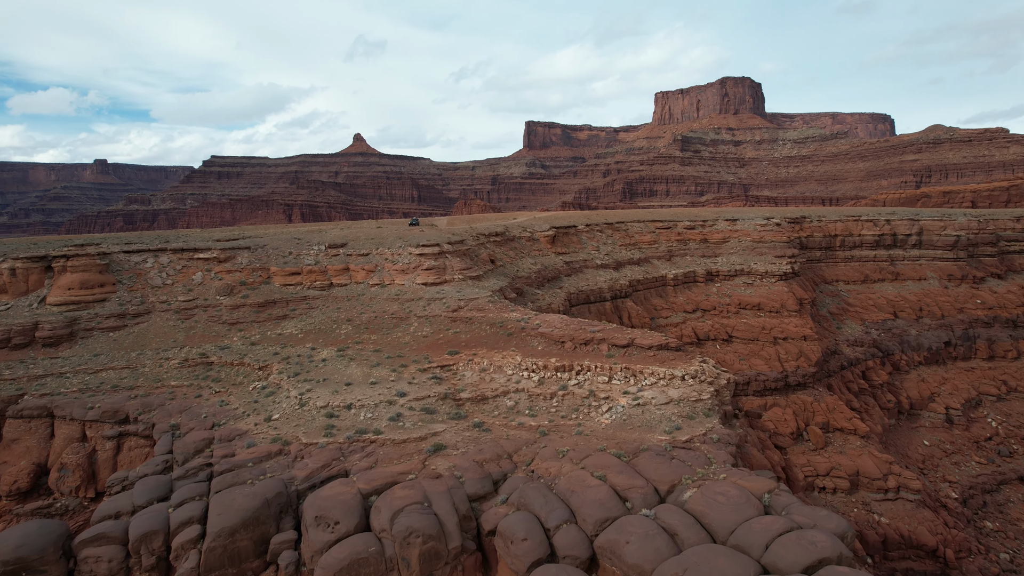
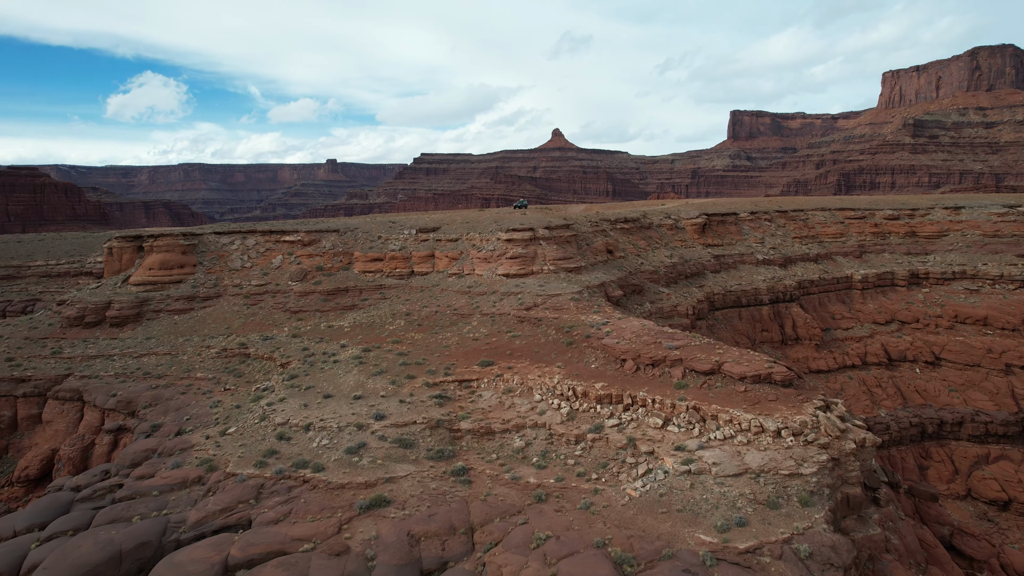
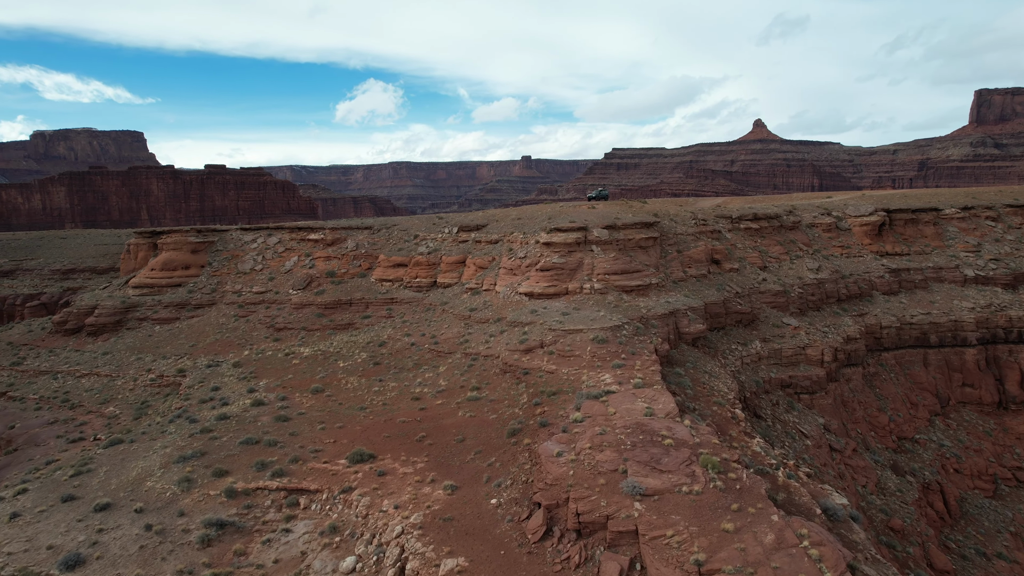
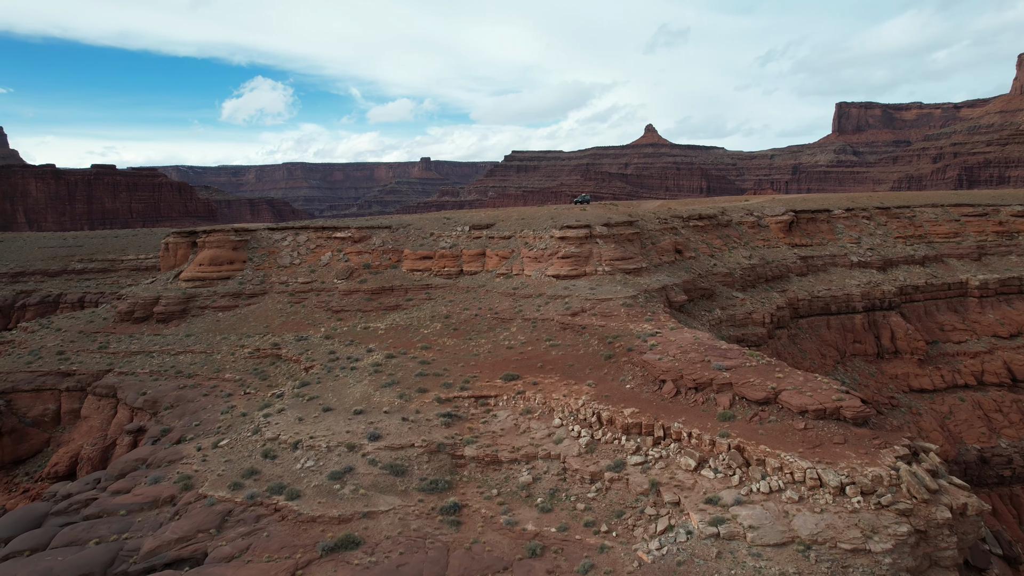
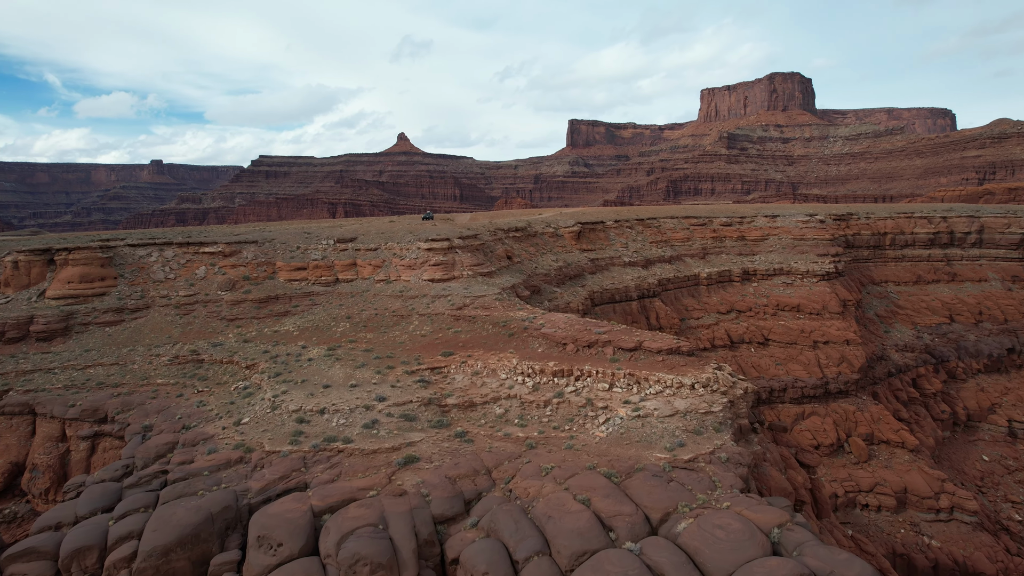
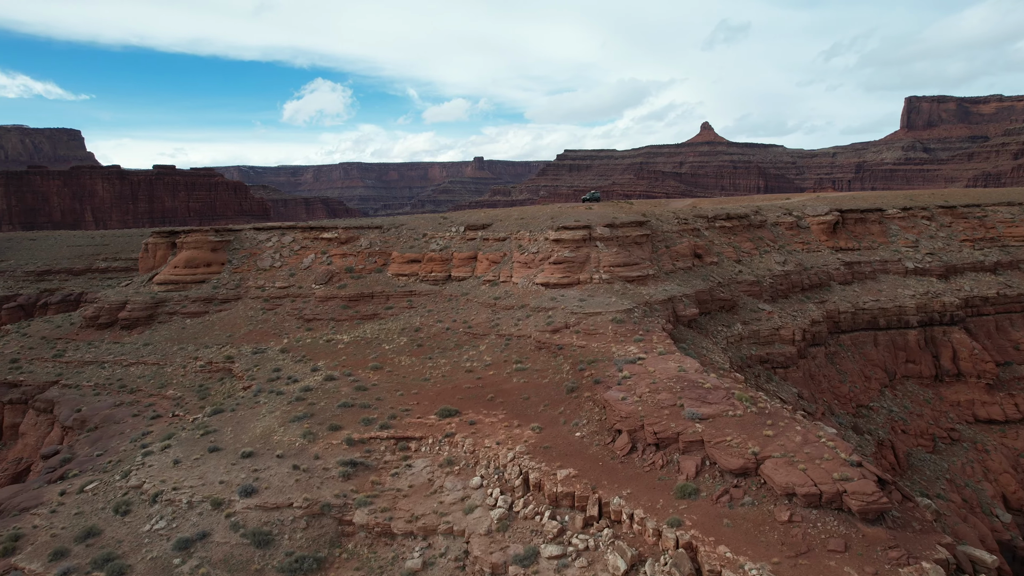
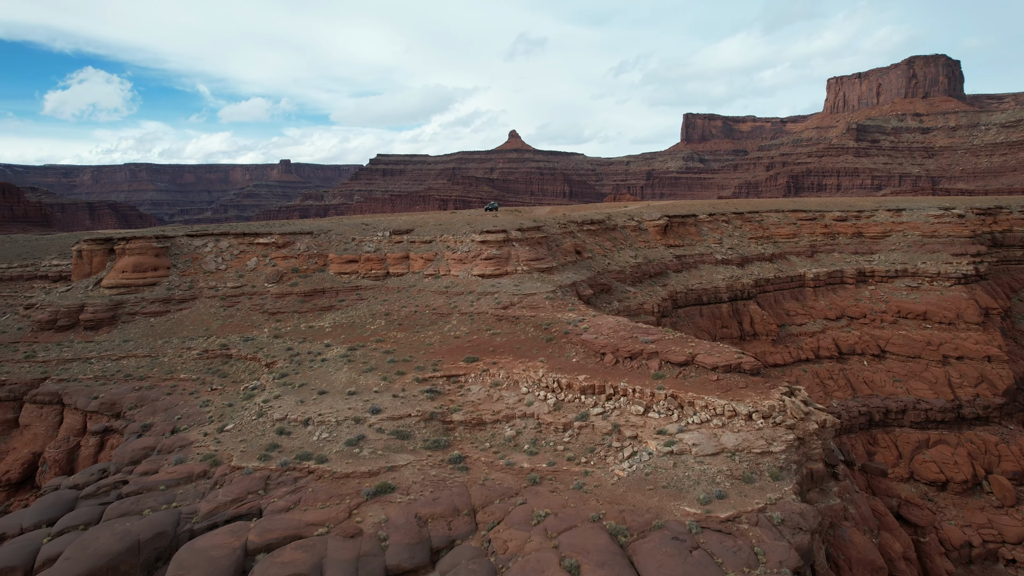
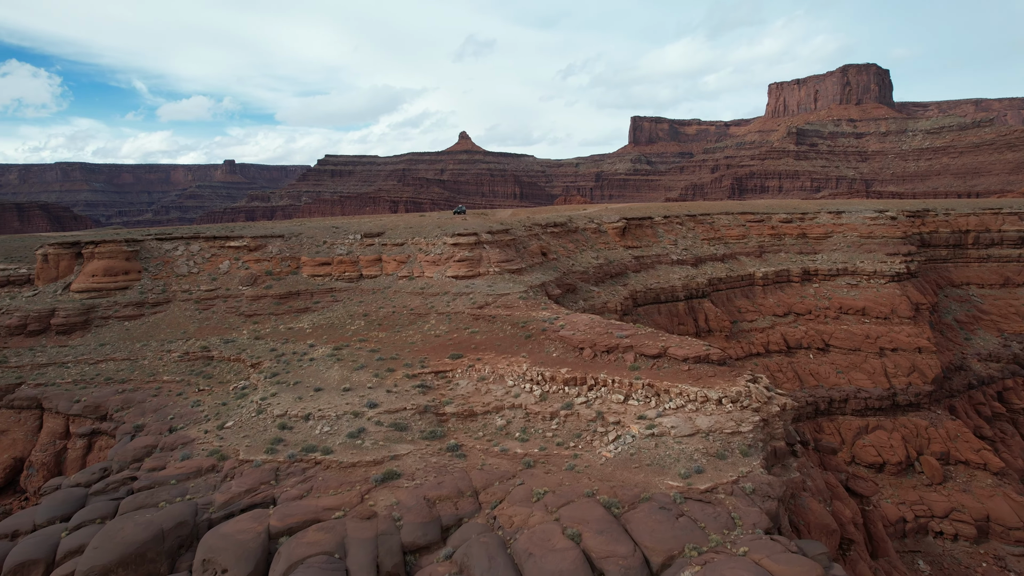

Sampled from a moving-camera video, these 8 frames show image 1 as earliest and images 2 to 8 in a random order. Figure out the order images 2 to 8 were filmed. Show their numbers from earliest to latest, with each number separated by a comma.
5, 8, 7, 2, 4, 6, 3
